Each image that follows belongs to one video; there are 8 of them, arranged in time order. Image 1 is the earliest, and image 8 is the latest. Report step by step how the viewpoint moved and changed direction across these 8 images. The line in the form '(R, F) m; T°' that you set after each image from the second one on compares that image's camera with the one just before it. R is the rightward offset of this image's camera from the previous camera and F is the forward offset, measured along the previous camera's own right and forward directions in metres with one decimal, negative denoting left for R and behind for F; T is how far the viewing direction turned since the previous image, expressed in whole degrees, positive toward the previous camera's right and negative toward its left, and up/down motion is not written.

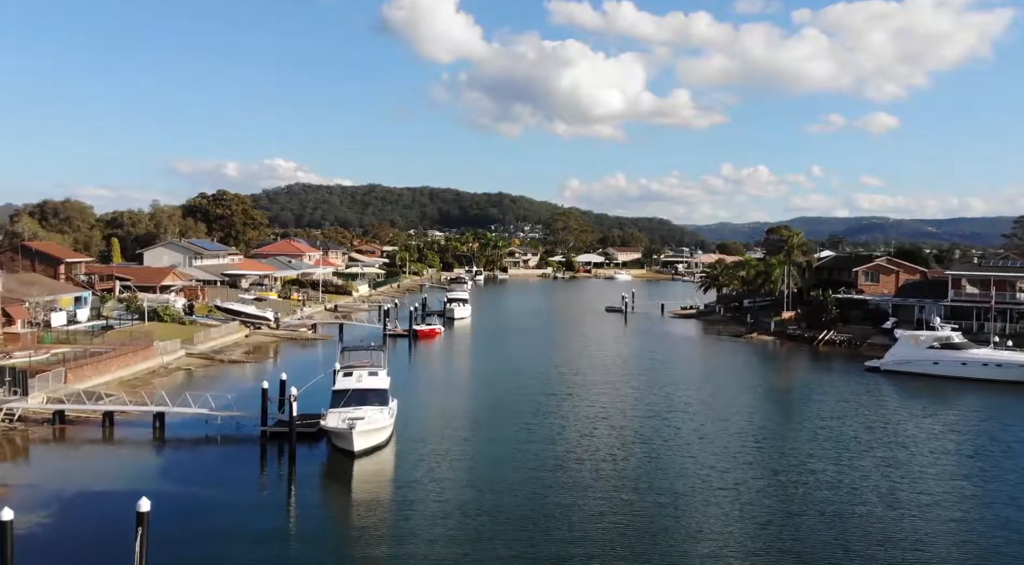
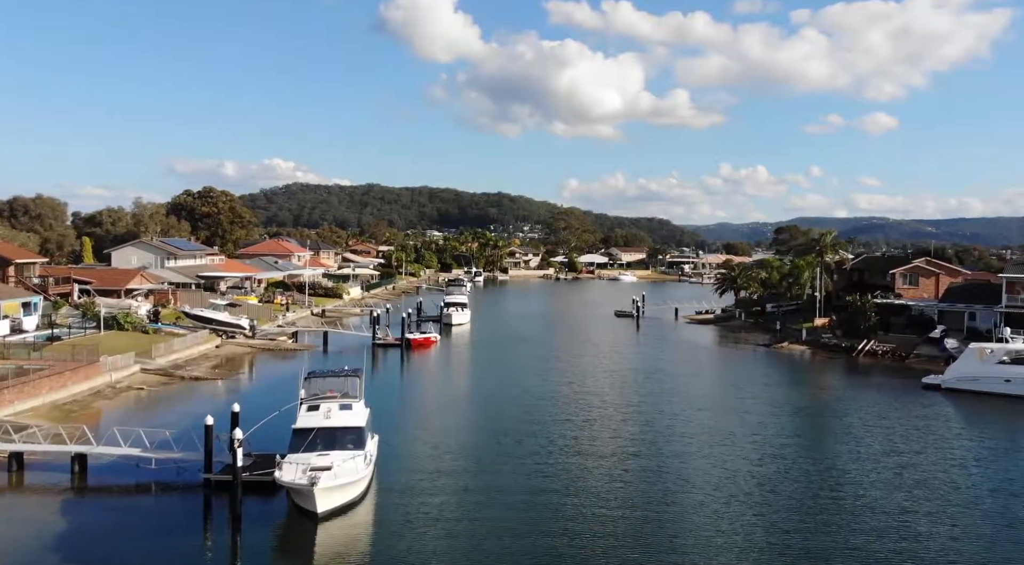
(-0.4, +6.8) m; 0°
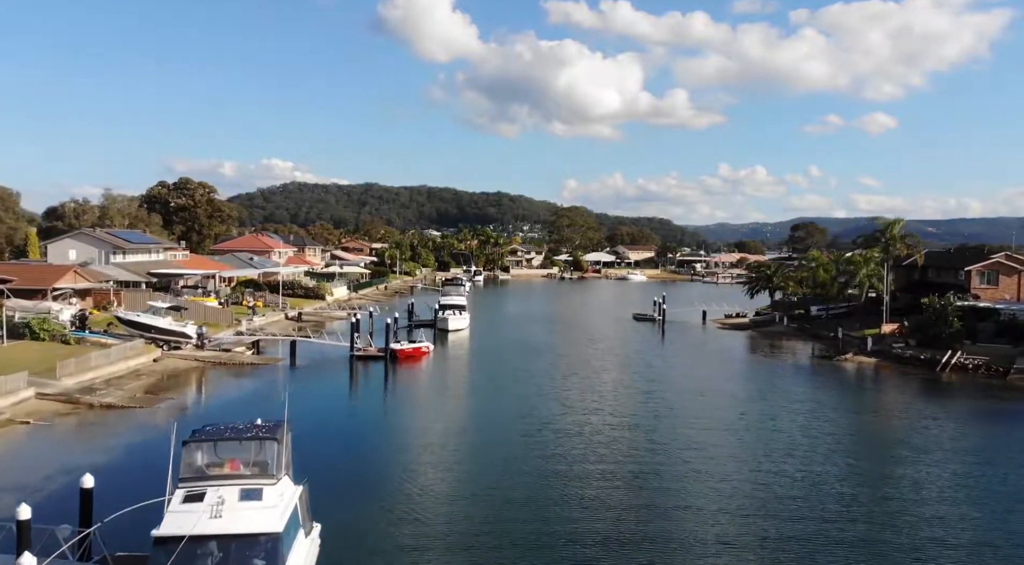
(-0.6, +10.5) m; 0°
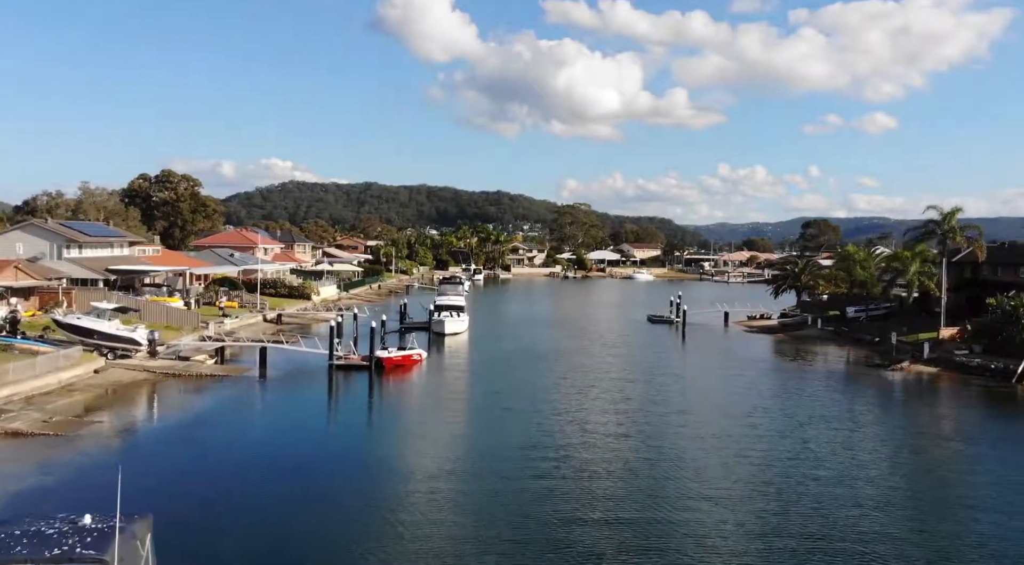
(-0.3, +6.8) m; 0°
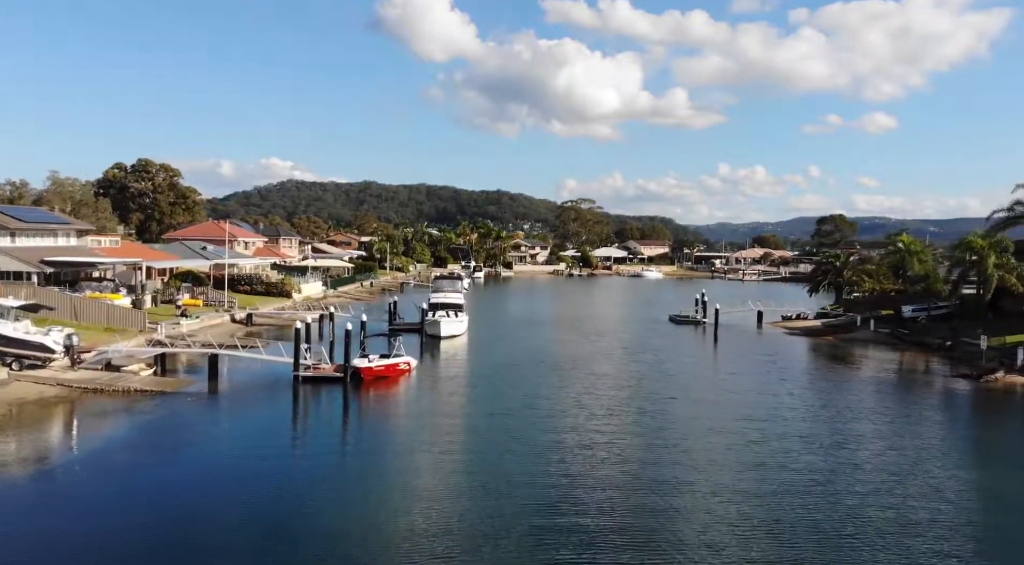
(-0.4, +8.0) m; 0°
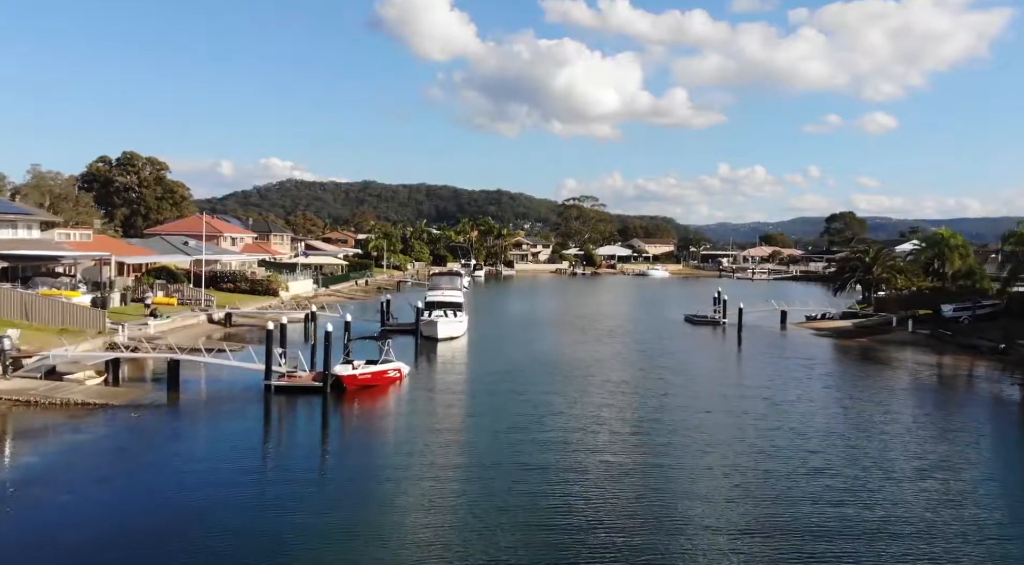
(-0.2, +4.6) m; 0°
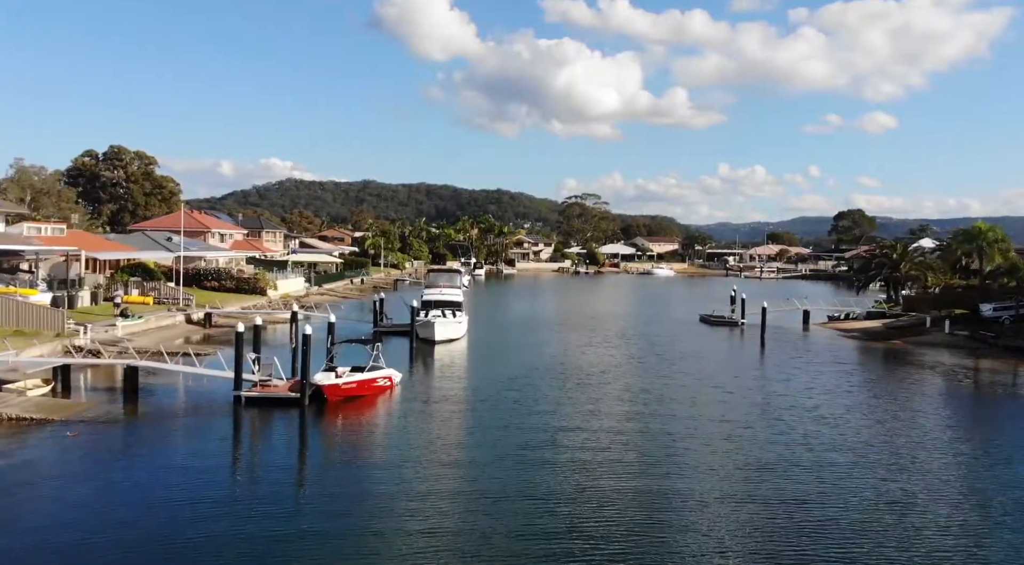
(-0.2, +3.7) m; 0°
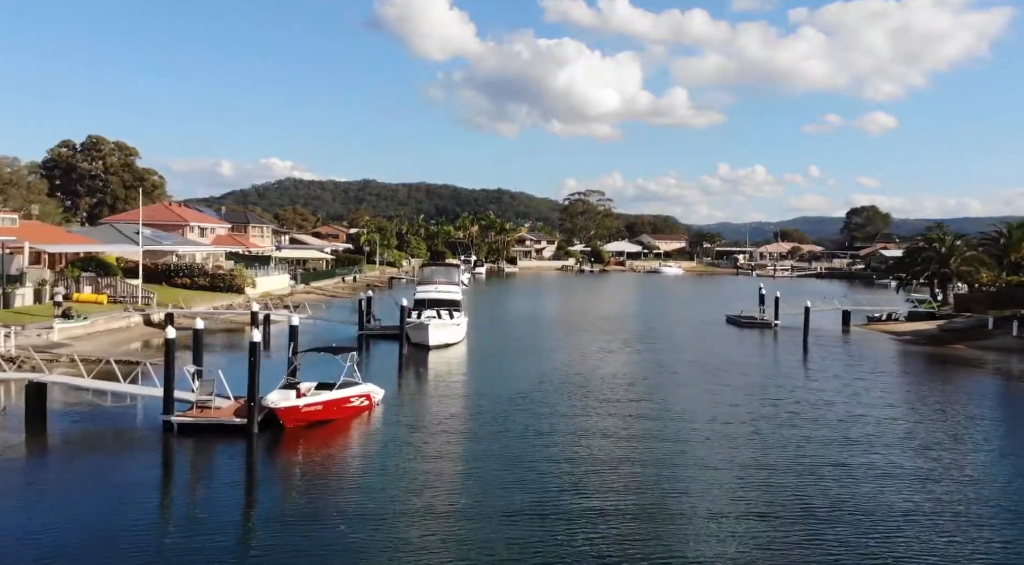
(-0.3, +5.6) m; 0°
